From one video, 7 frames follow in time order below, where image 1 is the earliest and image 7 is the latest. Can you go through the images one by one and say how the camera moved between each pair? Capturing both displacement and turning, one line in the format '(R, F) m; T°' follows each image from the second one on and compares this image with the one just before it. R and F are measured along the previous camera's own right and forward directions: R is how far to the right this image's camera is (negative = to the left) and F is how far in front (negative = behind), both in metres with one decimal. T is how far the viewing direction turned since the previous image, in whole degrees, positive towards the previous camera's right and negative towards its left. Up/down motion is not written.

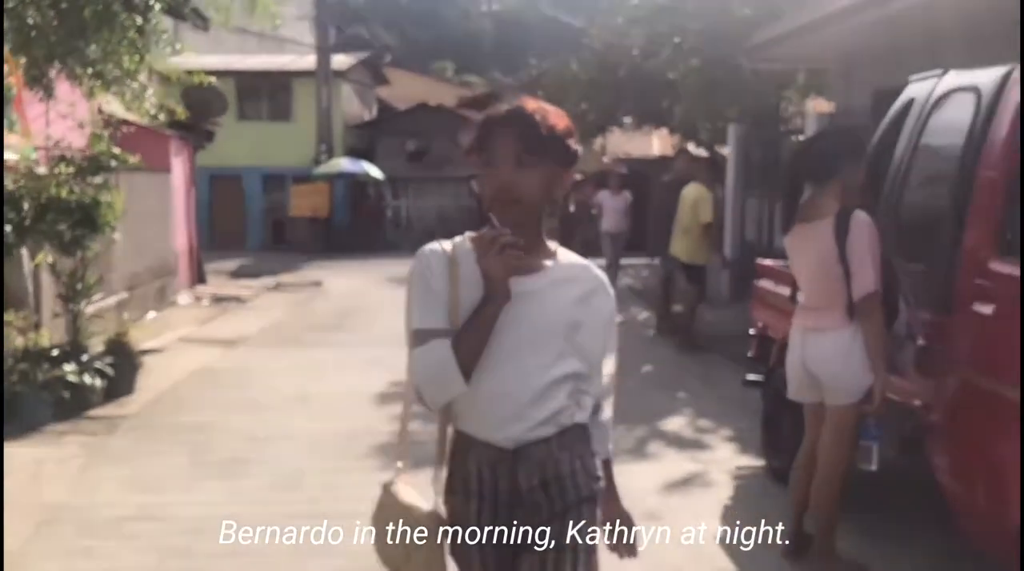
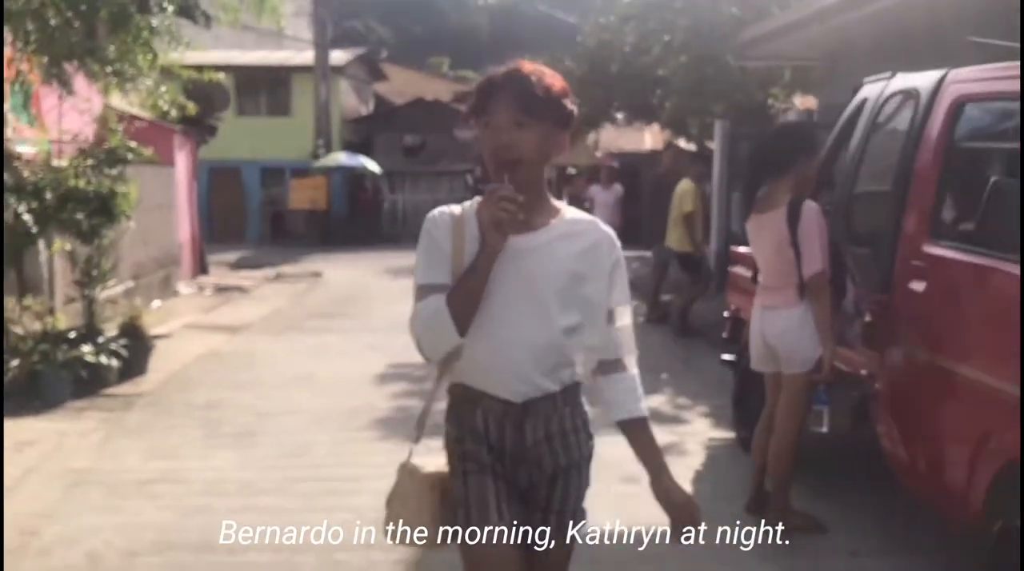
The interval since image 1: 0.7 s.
(0.0, -0.5) m; 0°
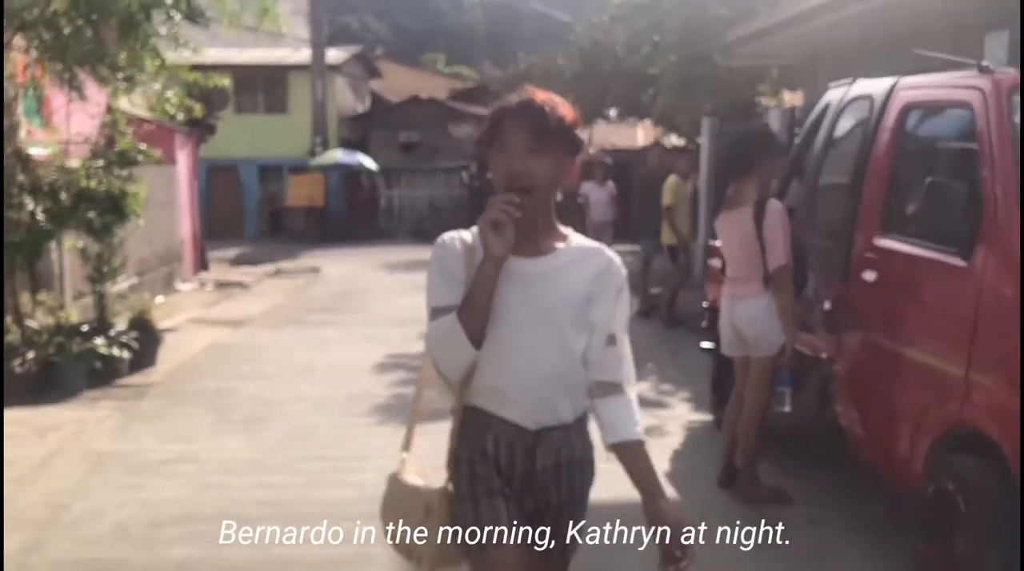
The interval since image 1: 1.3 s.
(0.0, -0.4) m; 0°
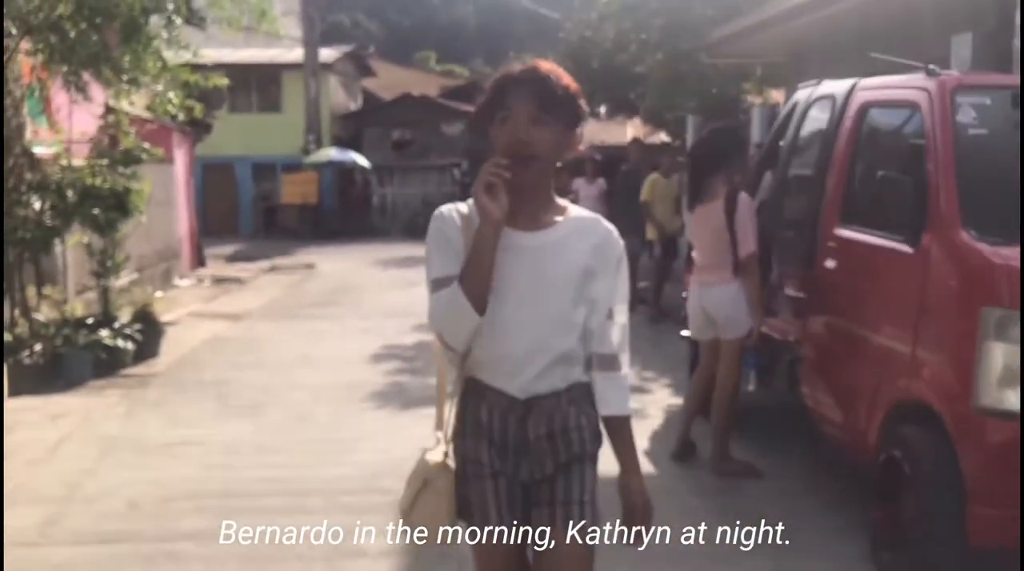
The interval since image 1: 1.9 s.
(0.0, -0.4) m; 0°
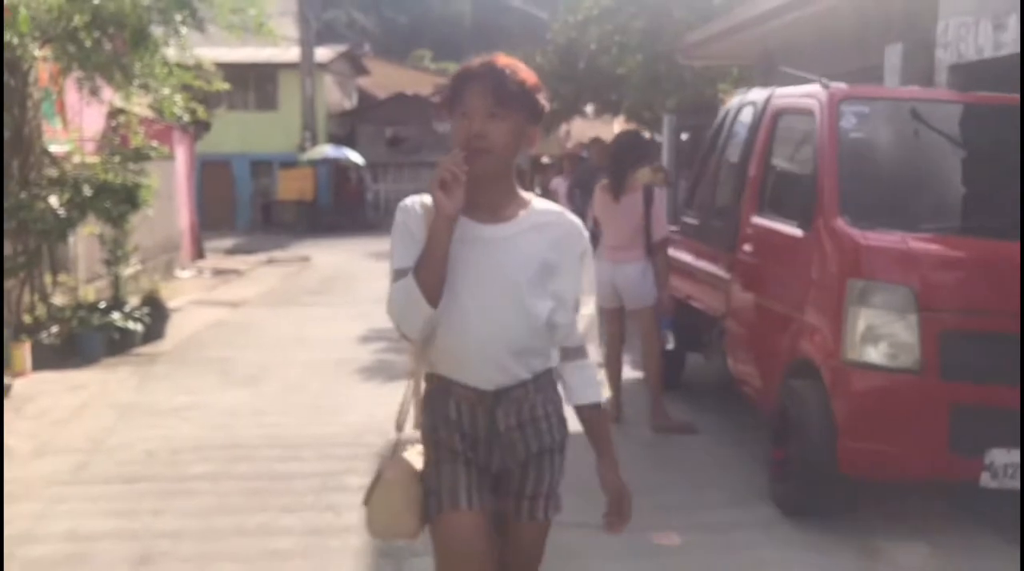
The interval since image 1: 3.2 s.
(+0.2, -0.9) m; 0°
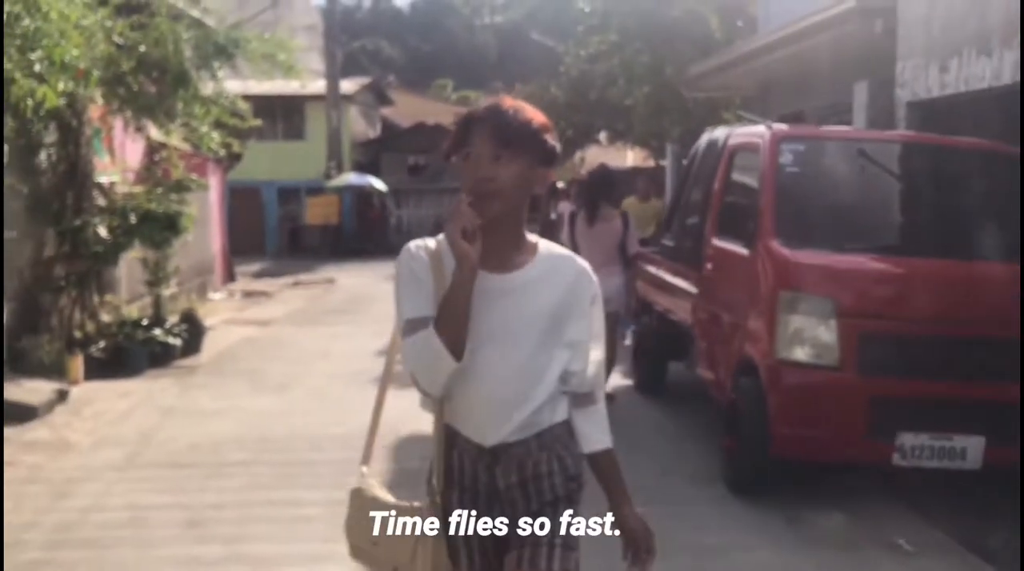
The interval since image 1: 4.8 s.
(+0.2, -1.0) m; -1°
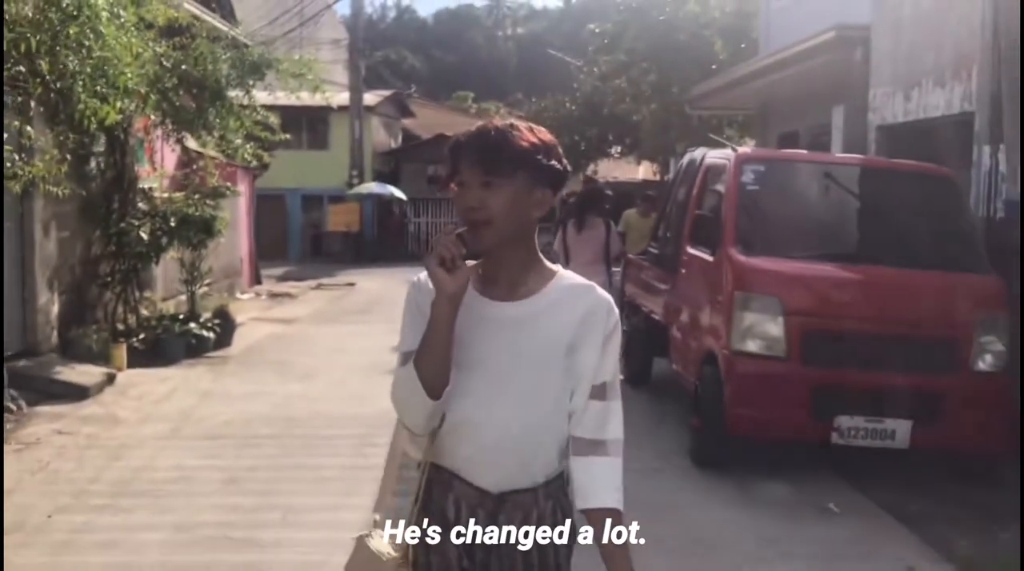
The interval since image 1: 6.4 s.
(+0.2, -1.0) m; -1°
